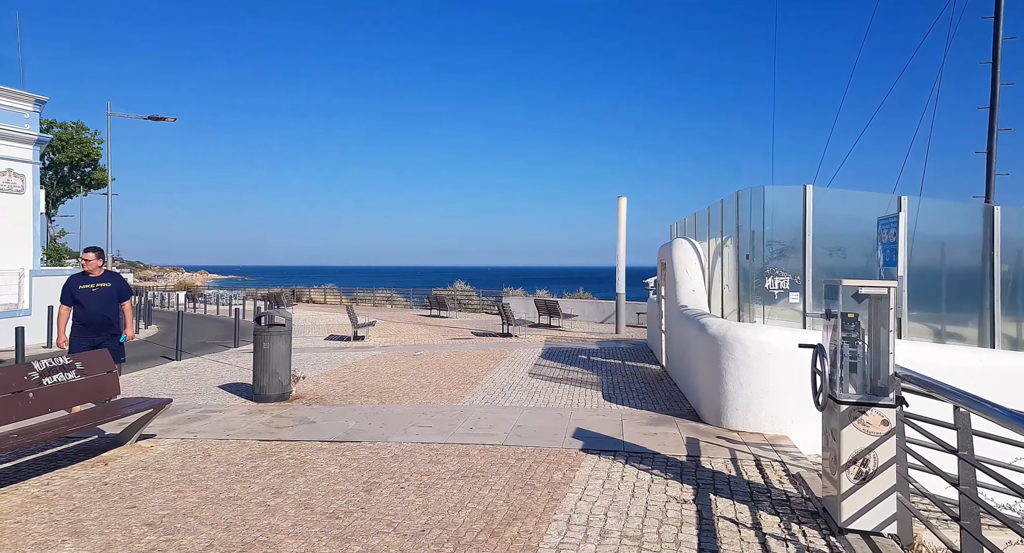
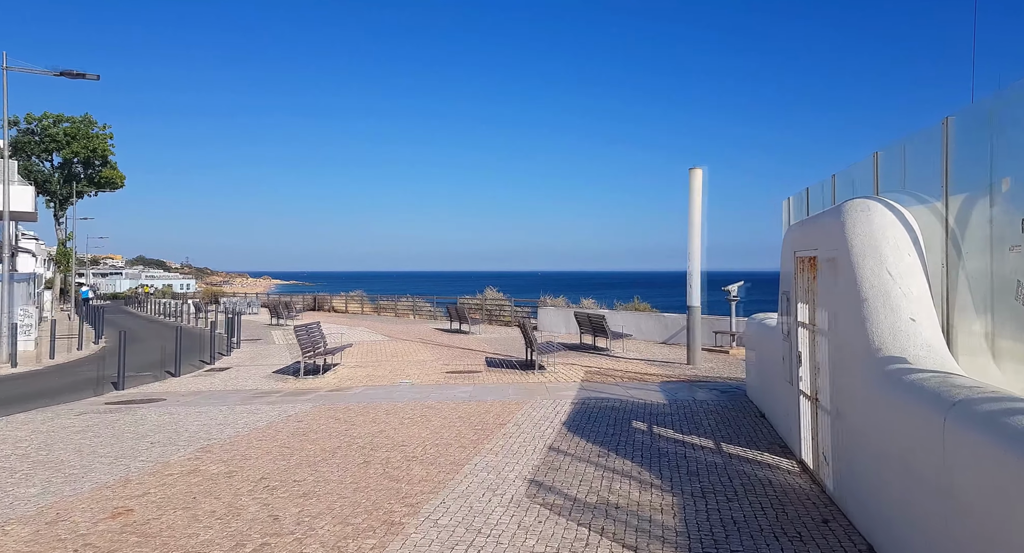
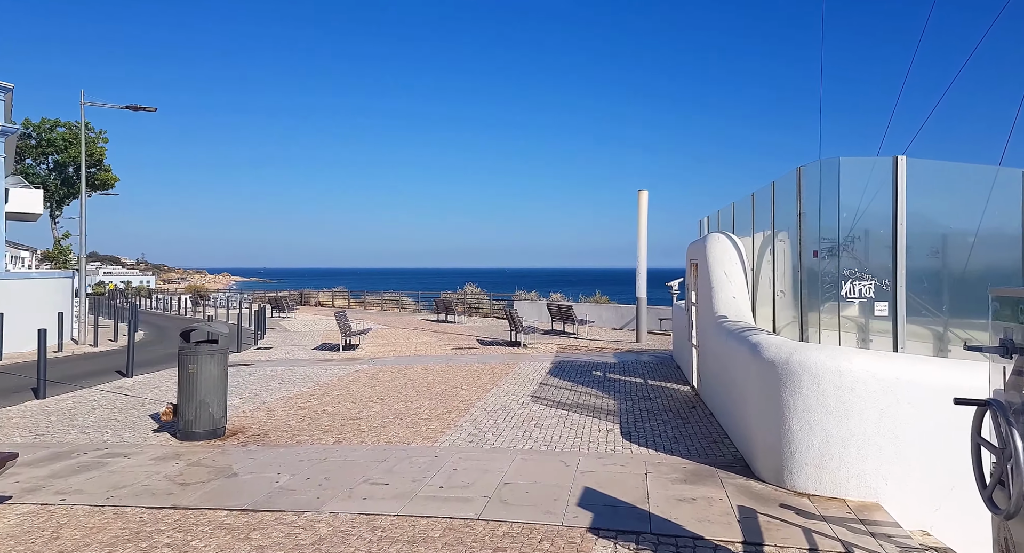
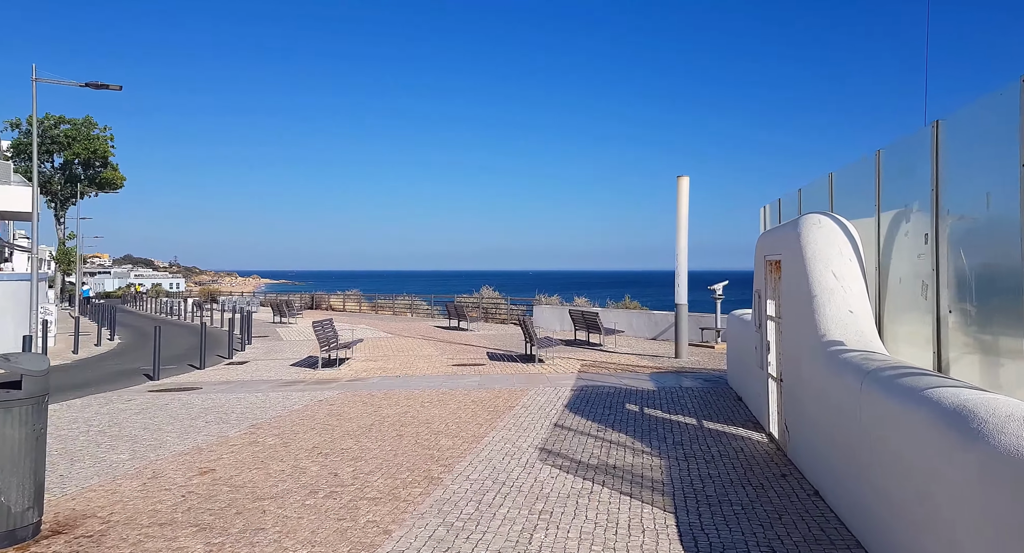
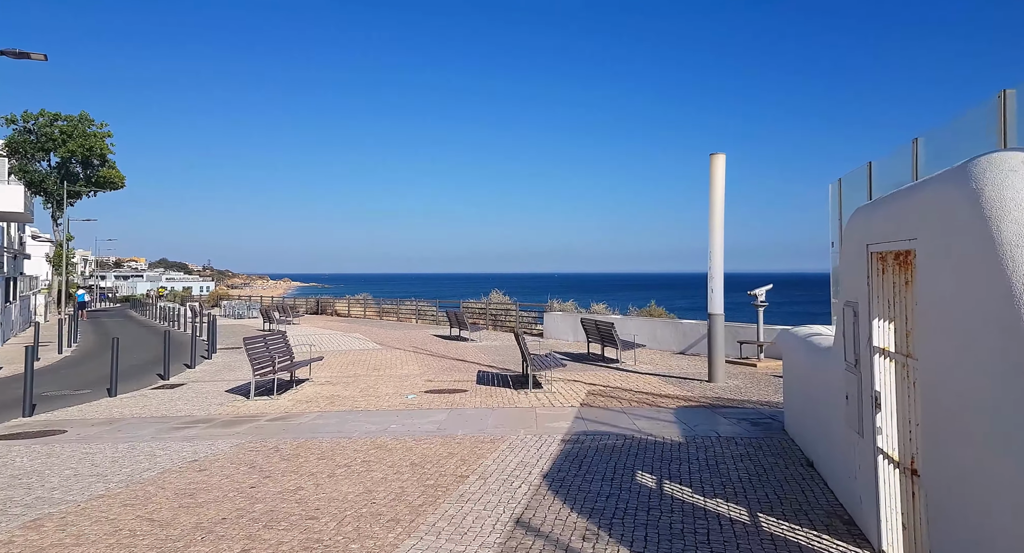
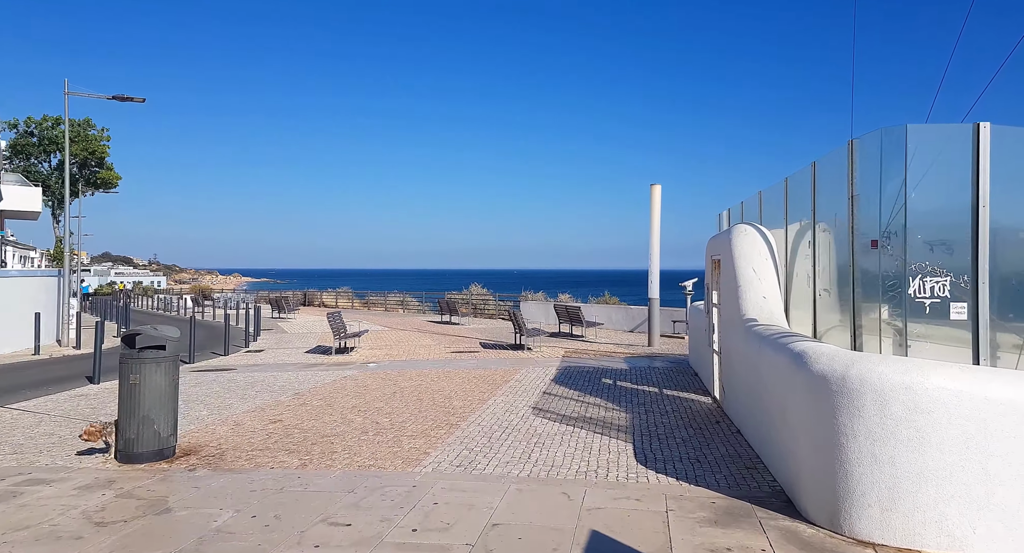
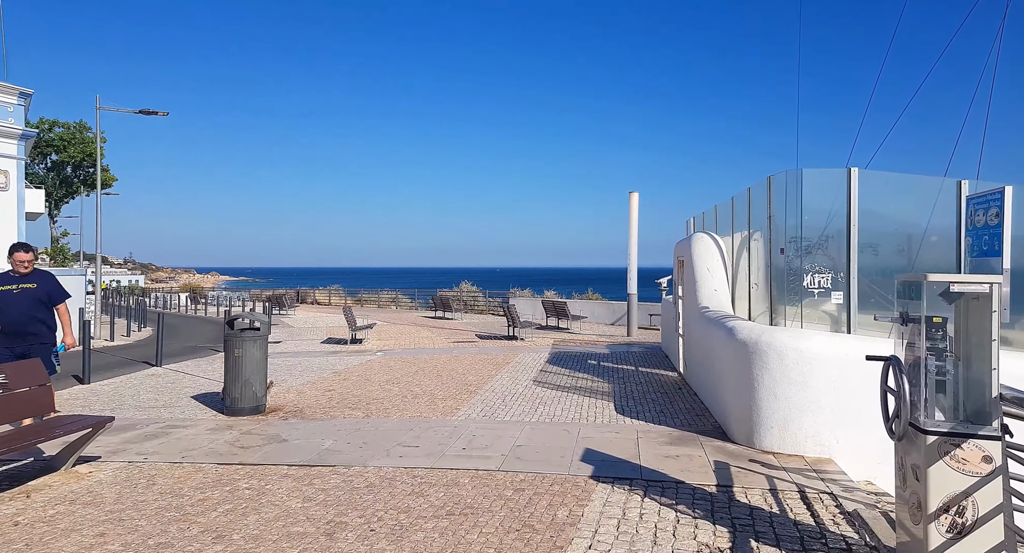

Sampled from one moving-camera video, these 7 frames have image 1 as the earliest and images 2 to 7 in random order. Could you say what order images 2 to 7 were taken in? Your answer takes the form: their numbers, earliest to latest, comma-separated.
7, 3, 6, 4, 2, 5
